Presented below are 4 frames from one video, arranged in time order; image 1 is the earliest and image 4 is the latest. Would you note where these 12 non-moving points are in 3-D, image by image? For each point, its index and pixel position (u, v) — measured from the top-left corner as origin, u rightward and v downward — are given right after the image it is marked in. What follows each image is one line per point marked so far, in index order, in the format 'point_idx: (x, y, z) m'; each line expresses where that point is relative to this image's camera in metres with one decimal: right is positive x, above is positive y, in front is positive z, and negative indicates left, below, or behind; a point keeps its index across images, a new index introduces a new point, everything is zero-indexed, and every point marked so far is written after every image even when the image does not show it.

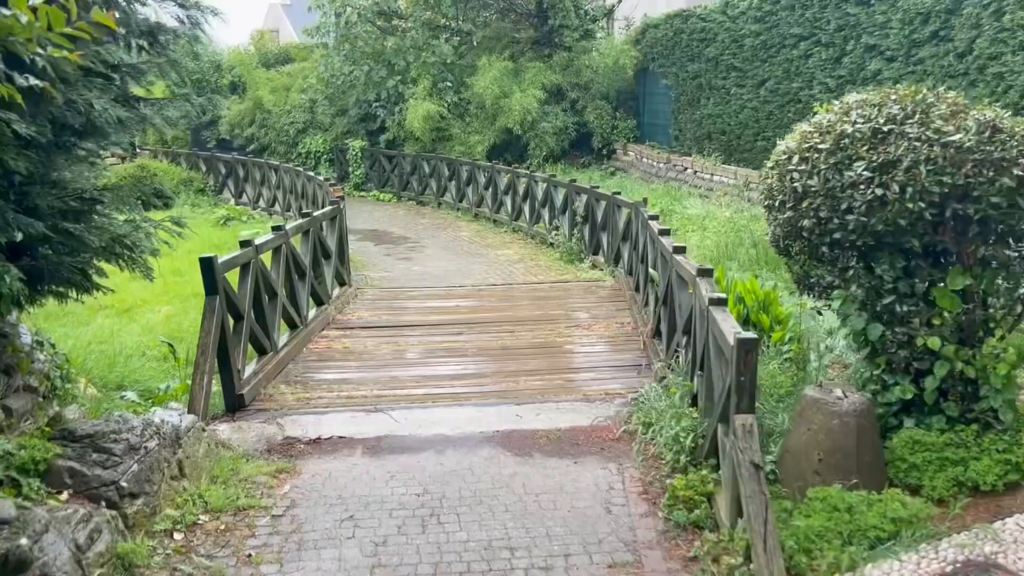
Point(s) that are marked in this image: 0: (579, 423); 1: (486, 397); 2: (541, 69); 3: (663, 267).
0: (+0.3, -0.7, +4.3) m
1: (-0.2, -0.6, +4.7) m
2: (+0.5, +3.8, +14.3) m
3: (+0.9, +0.1, +5.2) m
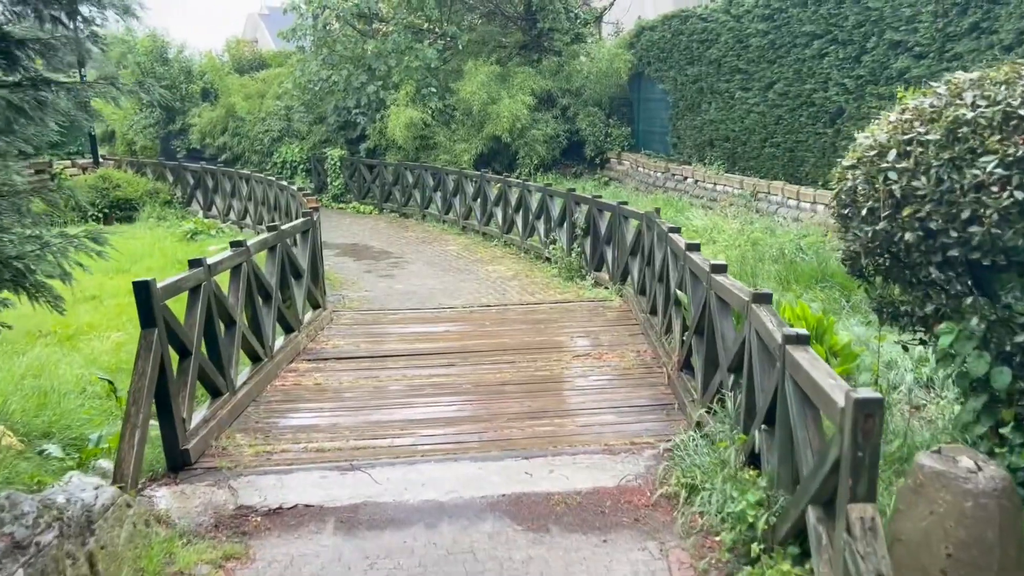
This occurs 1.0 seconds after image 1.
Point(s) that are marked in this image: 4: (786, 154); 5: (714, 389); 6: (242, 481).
0: (+0.4, -0.8, +3.5) m
1: (-0.1, -0.8, +3.9) m
2: (+0.3, +3.5, +13.6) m
3: (+1.0, 0.0, +4.4) m
4: (+3.3, +1.6, +9.8) m
5: (+0.9, -0.5, +3.8) m
6: (-1.2, -0.8, +3.6) m
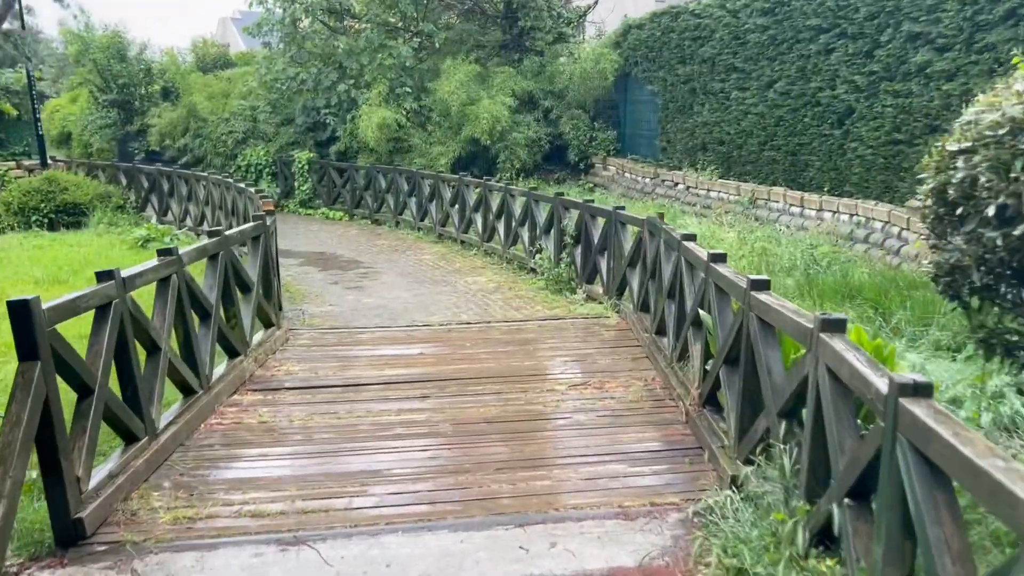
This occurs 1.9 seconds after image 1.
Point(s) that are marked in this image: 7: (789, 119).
0: (+0.4, -0.9, +2.7) m
1: (-0.2, -0.8, +3.1) m
2: (0.0, +3.3, +12.8) m
3: (+0.9, -0.1, +3.6) m
4: (+3.0, +1.4, +9.2) m
5: (+0.9, -0.5, +3.0) m
6: (-1.2, -0.9, +2.7) m
7: (+3.0, +1.8, +9.0) m
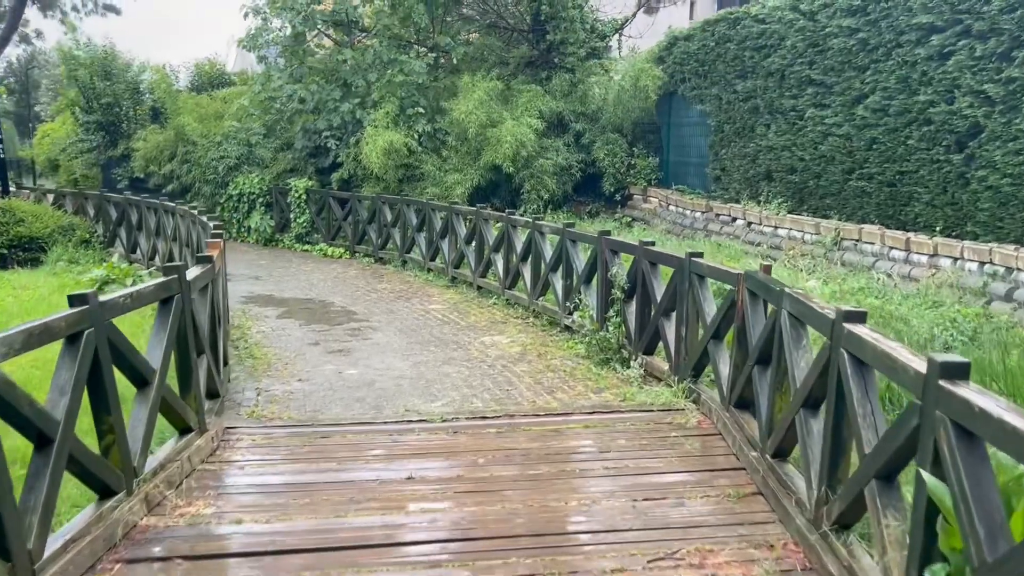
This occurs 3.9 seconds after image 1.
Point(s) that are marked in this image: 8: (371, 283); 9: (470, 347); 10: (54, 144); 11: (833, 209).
0: (+0.4, -1.2, +0.9) m
1: (-0.1, -1.1, +1.3) m
2: (+0.4, +2.6, +11.2) m
3: (+1.0, -0.4, +1.8) m
4: (+3.3, +0.9, +7.4) m
5: (+1.0, -0.9, +1.3) m
6: (-1.1, -1.2, +1.0) m
7: (+3.3, +1.3, +7.3) m
8: (-1.5, +0.1, +9.1) m
9: (-0.3, -0.4, +6.0) m
10: (-8.7, +2.8, +15.8) m
11: (+3.1, +0.8, +8.1) m
